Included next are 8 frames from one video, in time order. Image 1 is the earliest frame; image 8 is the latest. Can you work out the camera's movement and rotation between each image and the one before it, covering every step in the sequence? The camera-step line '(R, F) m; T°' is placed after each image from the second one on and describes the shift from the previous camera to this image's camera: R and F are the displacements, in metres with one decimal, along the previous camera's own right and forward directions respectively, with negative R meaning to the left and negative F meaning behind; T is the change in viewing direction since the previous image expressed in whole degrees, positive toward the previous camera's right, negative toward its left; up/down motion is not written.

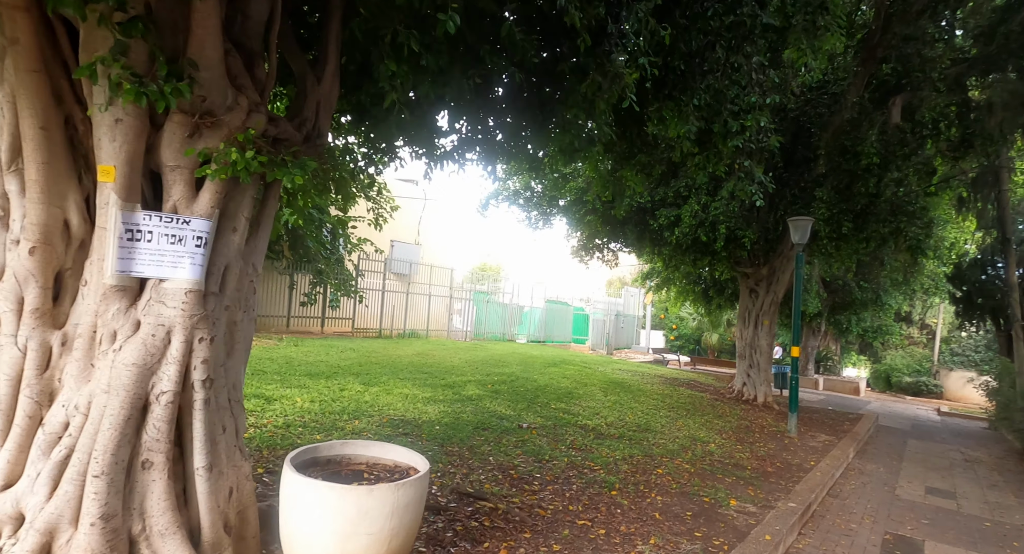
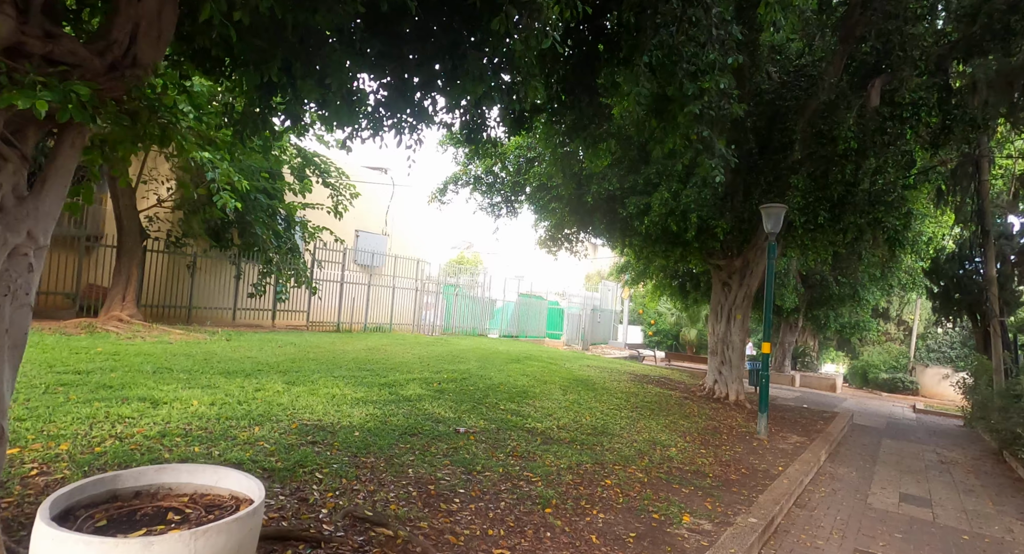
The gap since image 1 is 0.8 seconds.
(+0.4, +0.6) m; +2°
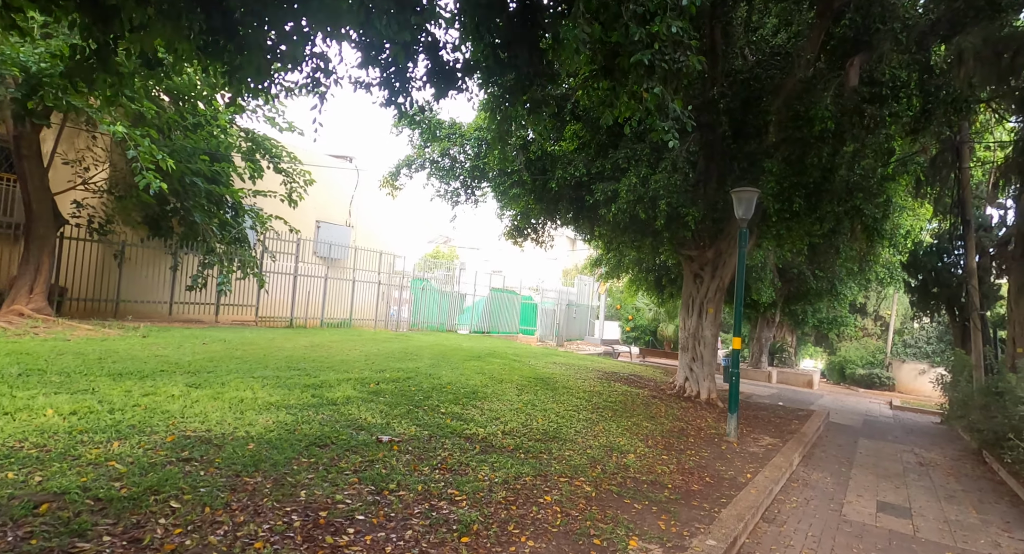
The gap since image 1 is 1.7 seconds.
(+0.4, +0.7) m; +2°
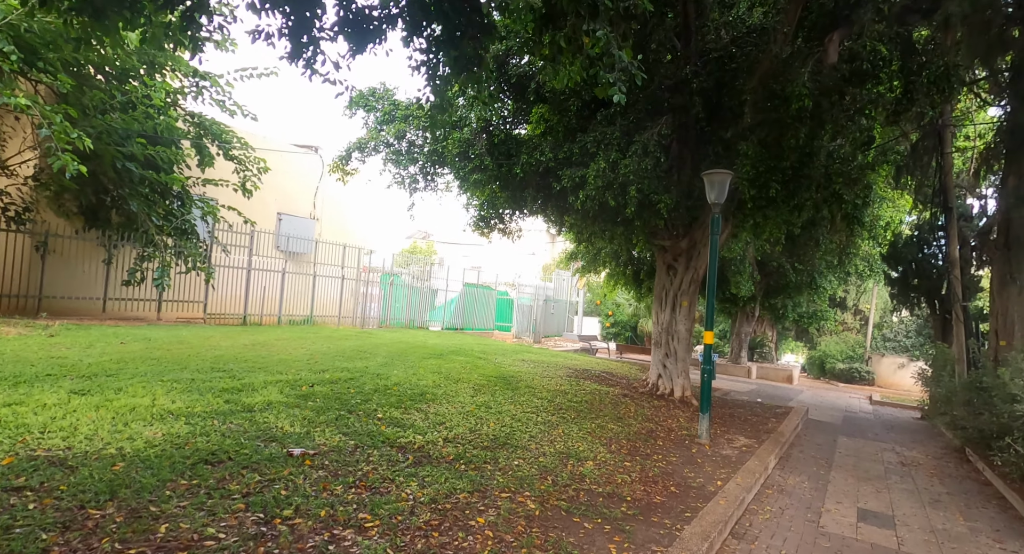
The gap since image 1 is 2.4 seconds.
(+0.4, +0.6) m; +1°
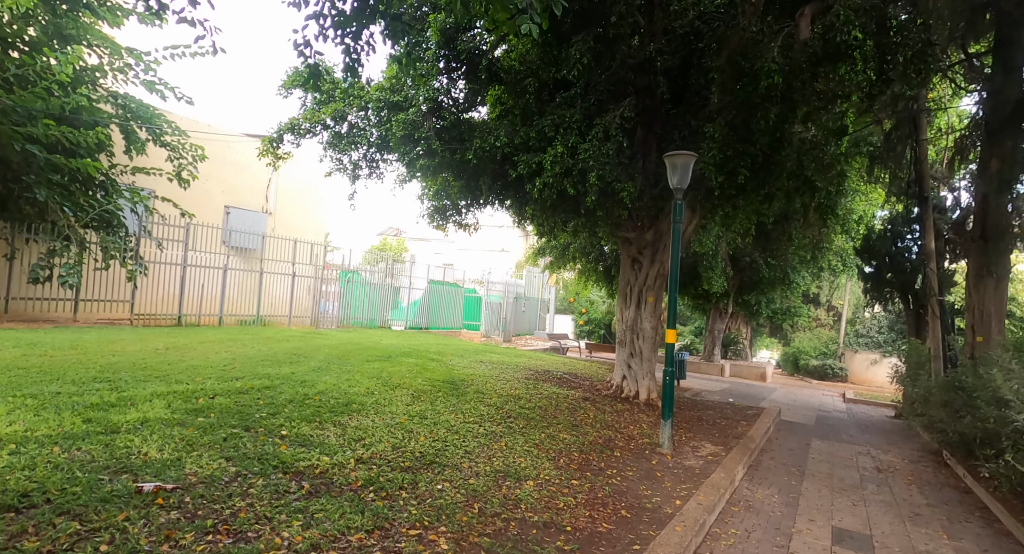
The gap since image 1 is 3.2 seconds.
(+0.4, +0.7) m; +2°
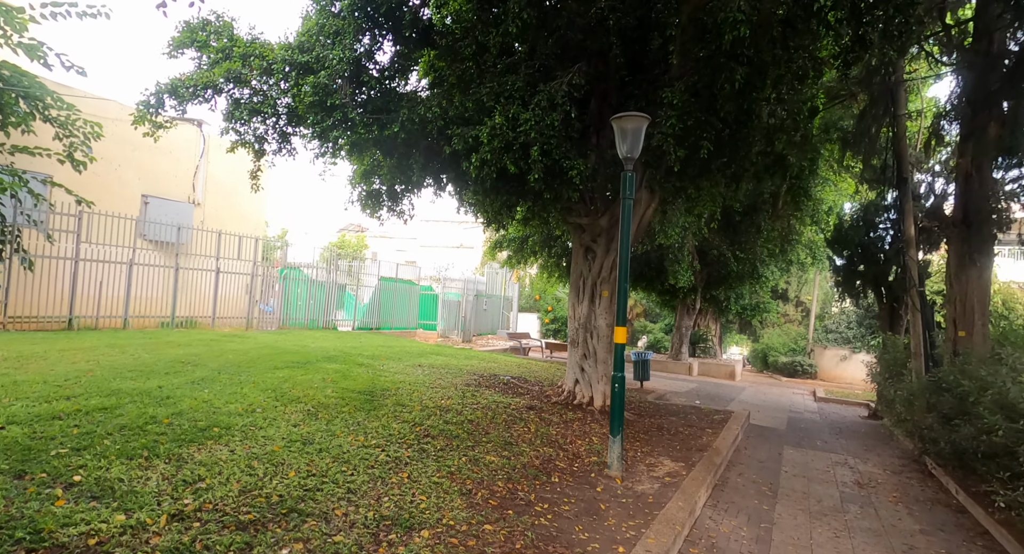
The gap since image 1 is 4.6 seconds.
(+0.5, +1.1) m; +3°
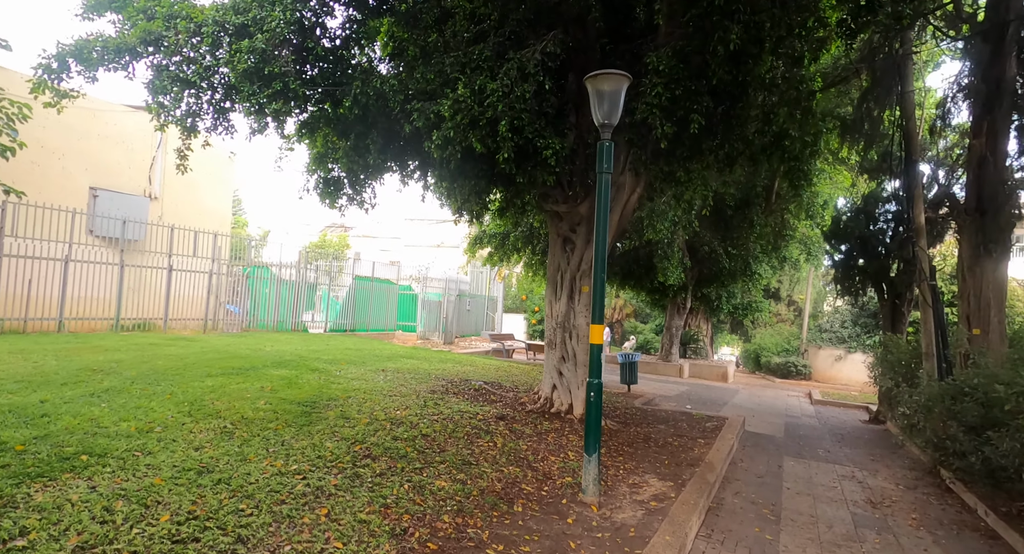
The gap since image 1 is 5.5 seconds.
(+0.3, +0.9) m; +1°
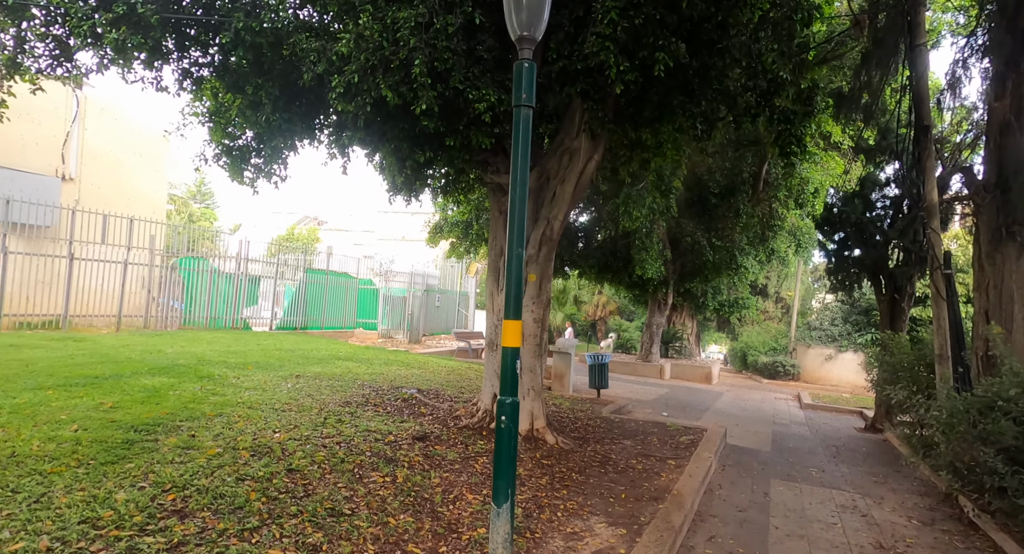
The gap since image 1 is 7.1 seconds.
(+0.6, +1.3) m; +1°
